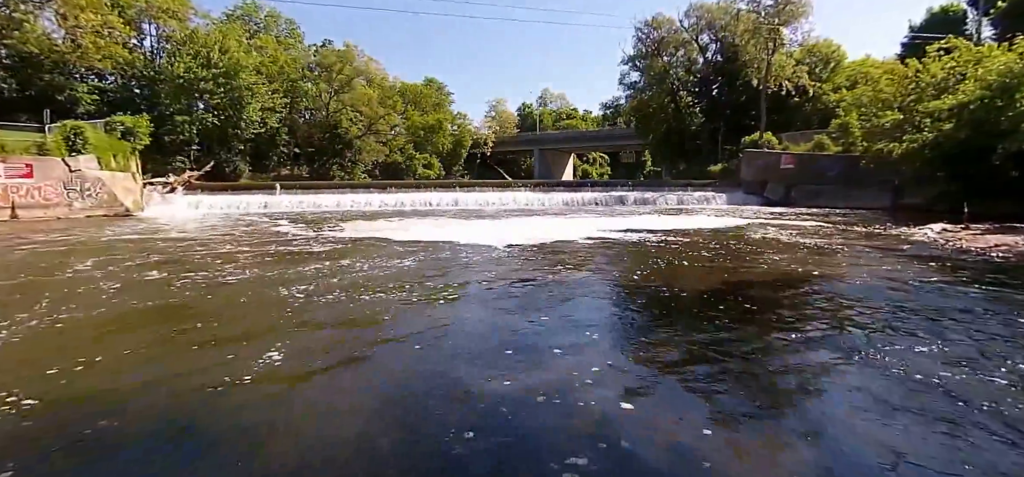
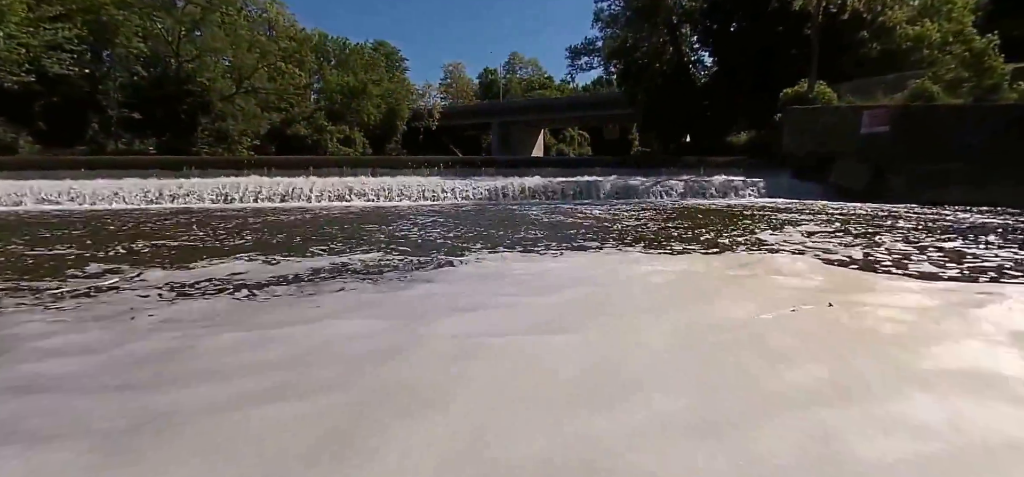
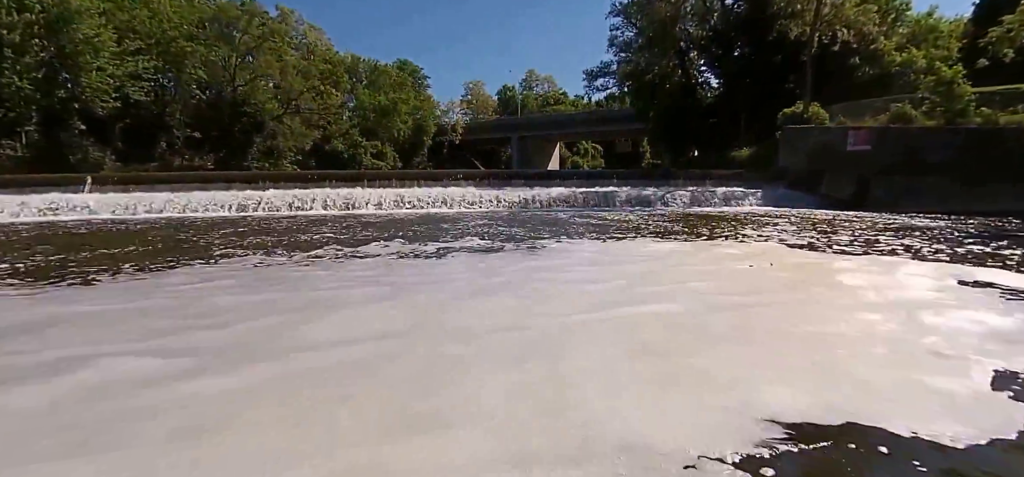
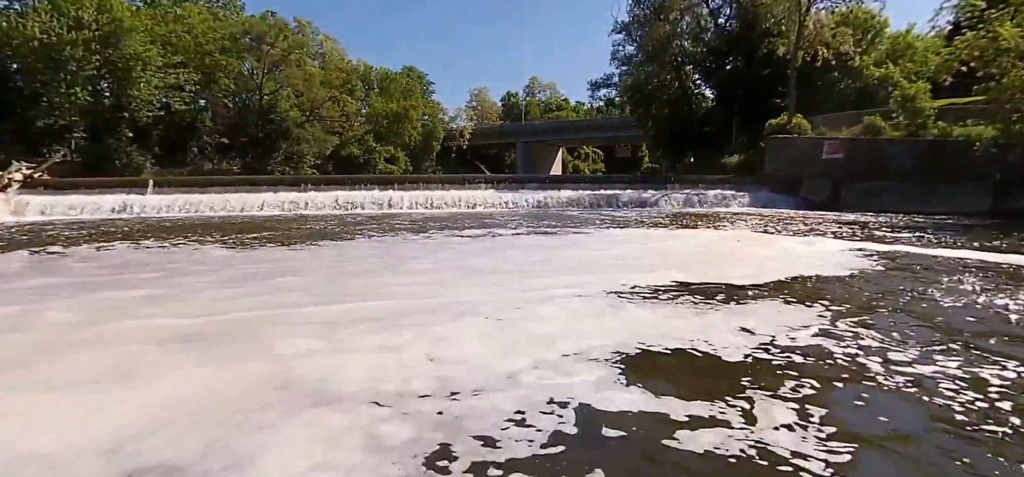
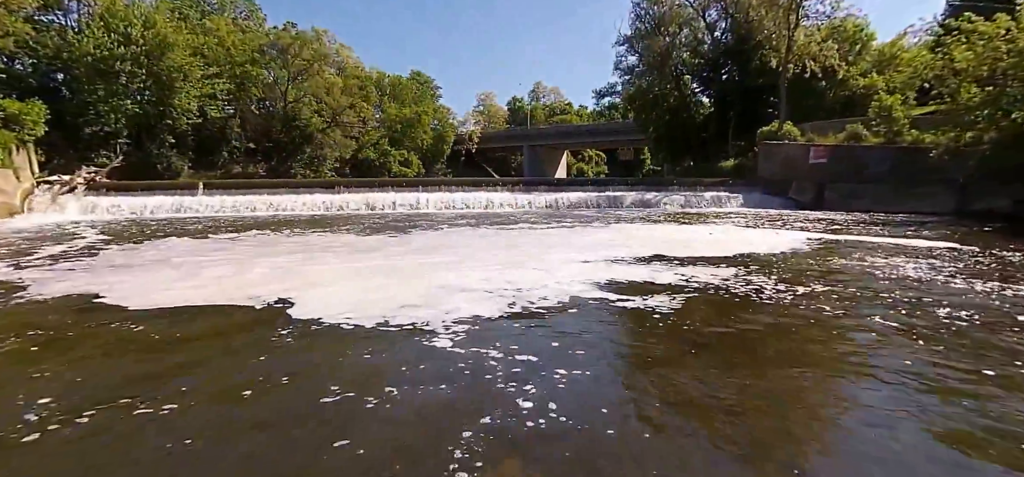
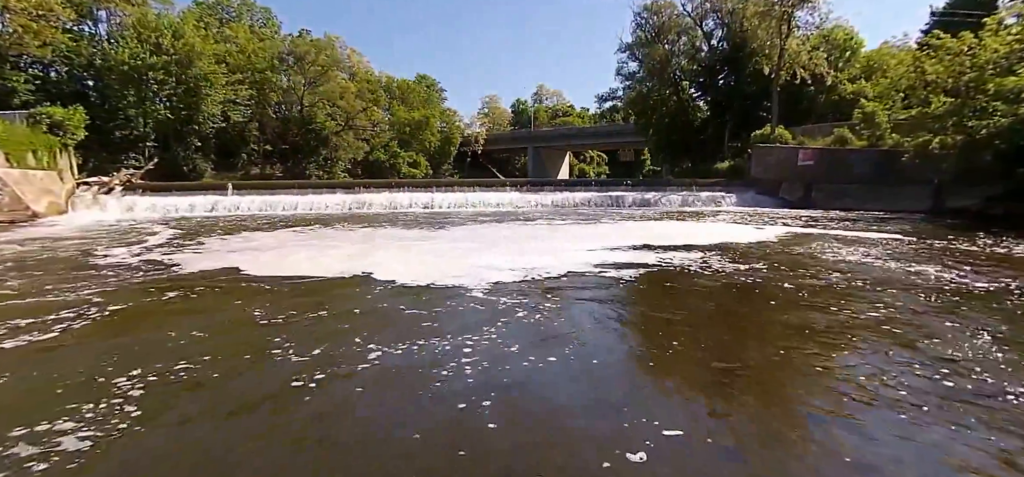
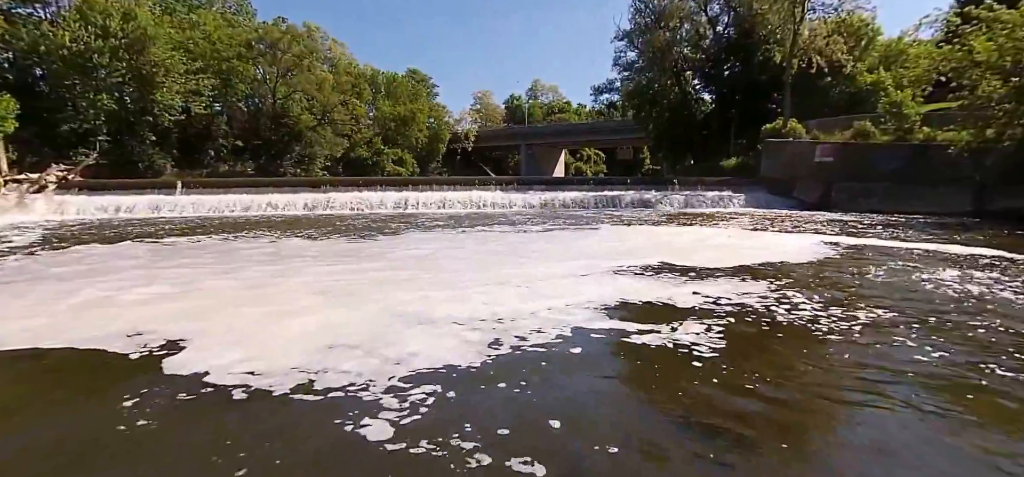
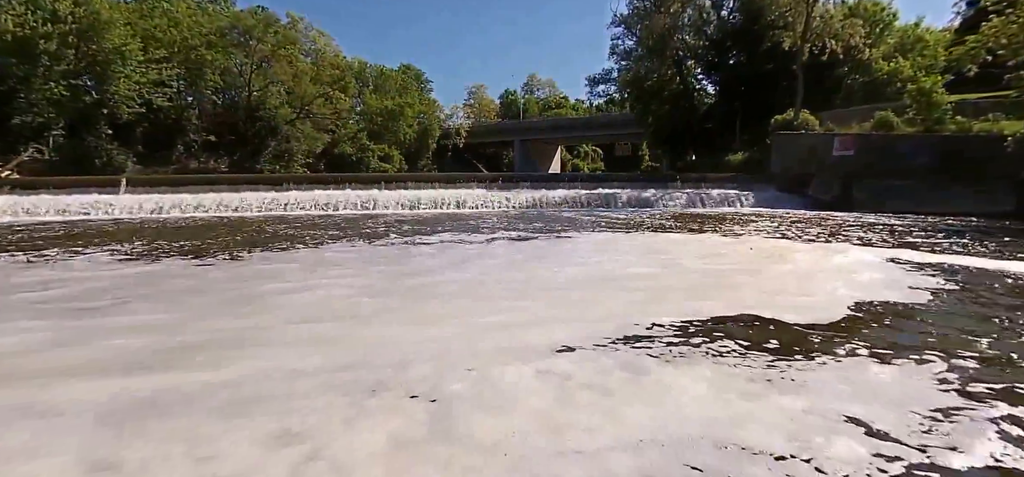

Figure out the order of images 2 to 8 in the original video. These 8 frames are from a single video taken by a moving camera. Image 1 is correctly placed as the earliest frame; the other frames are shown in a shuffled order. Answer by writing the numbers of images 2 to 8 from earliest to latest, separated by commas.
6, 5, 7, 4, 8, 3, 2
